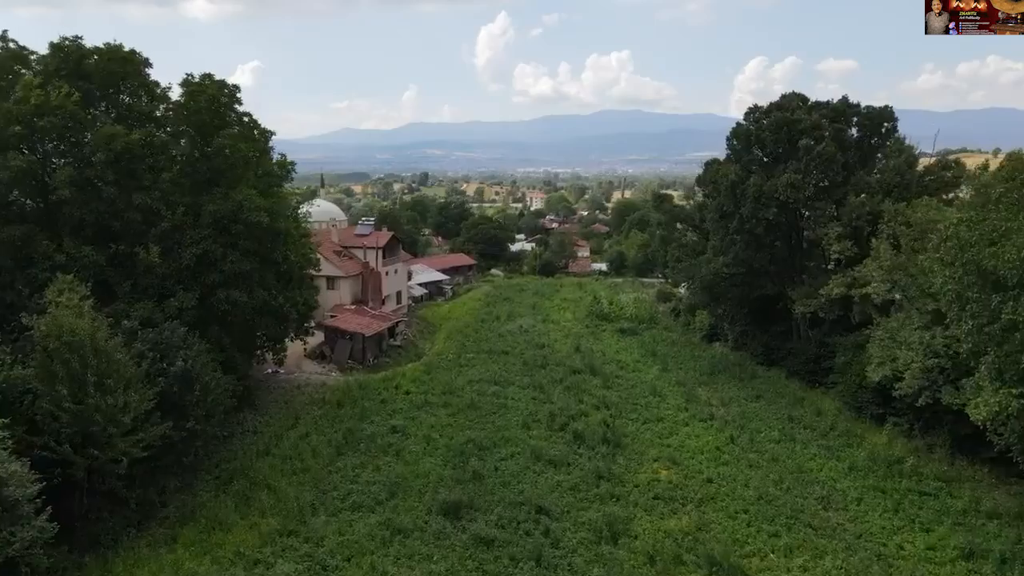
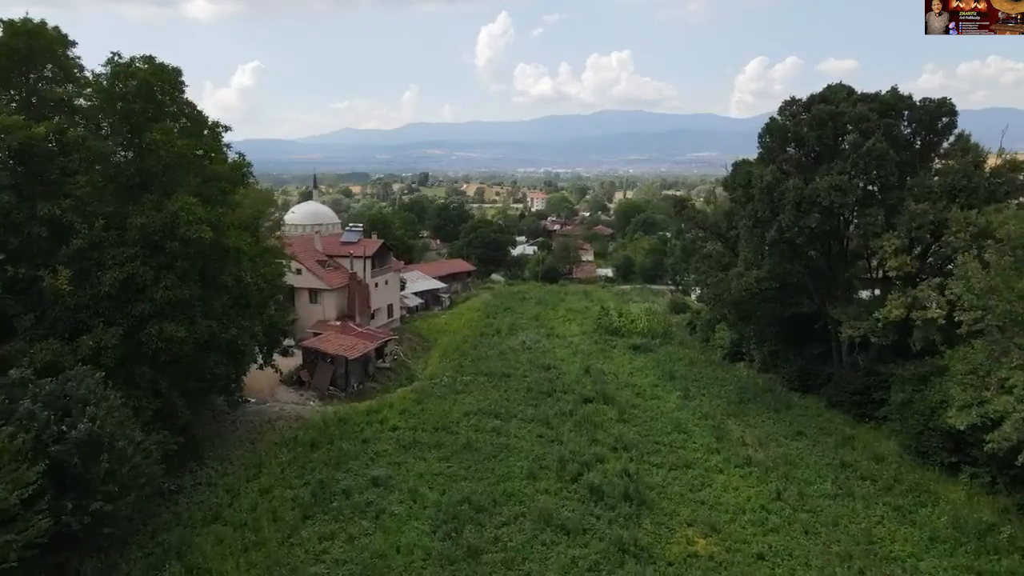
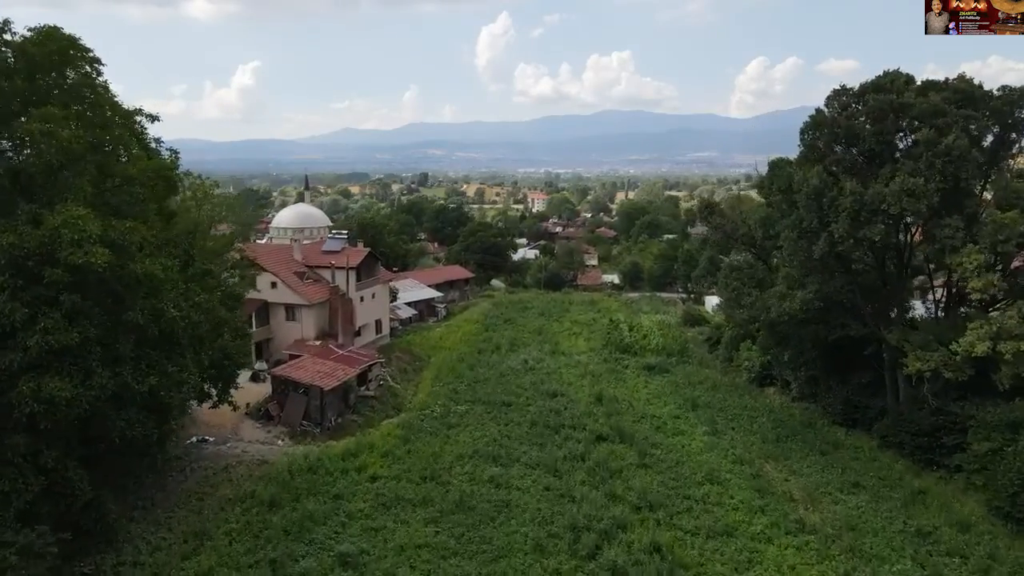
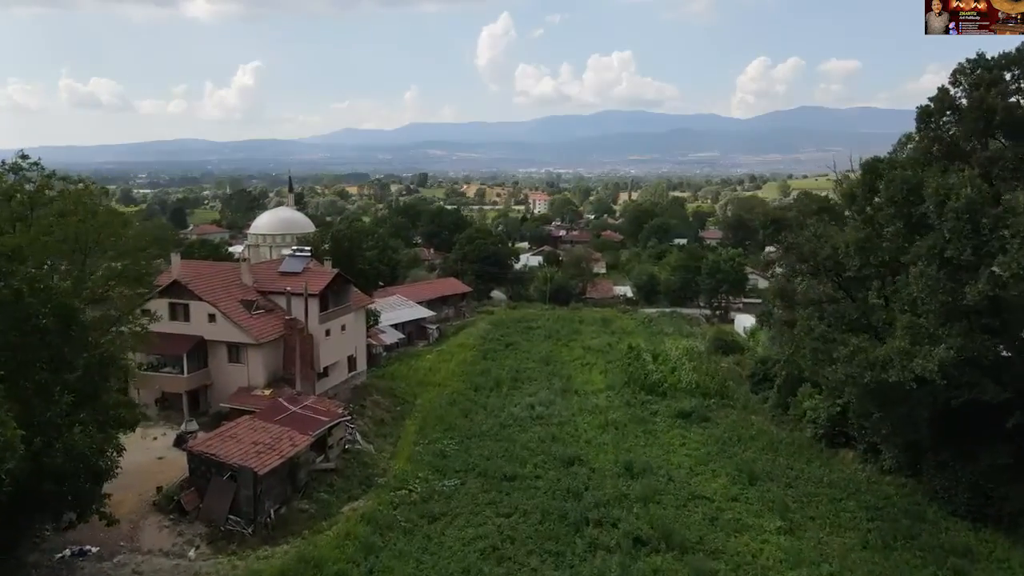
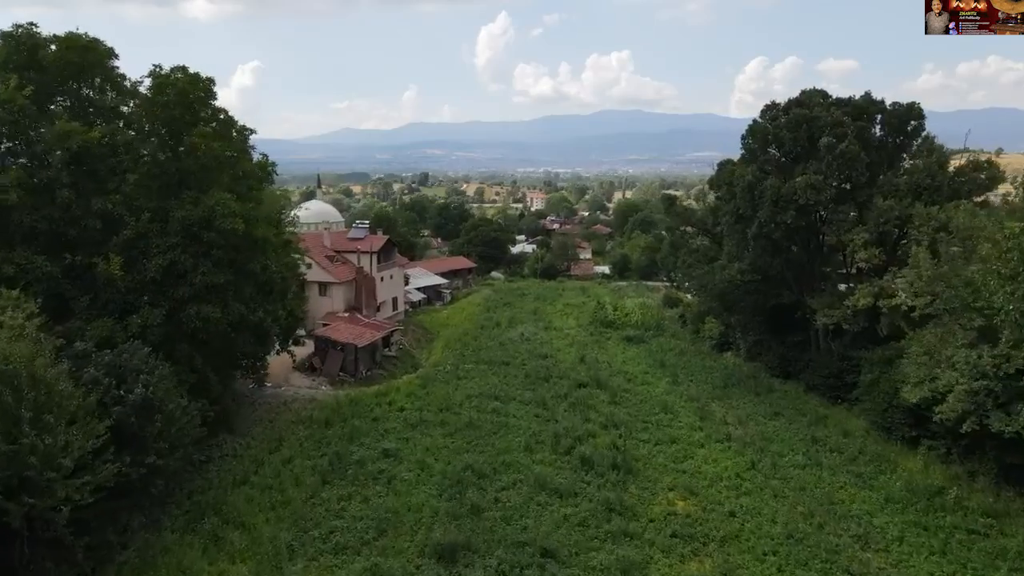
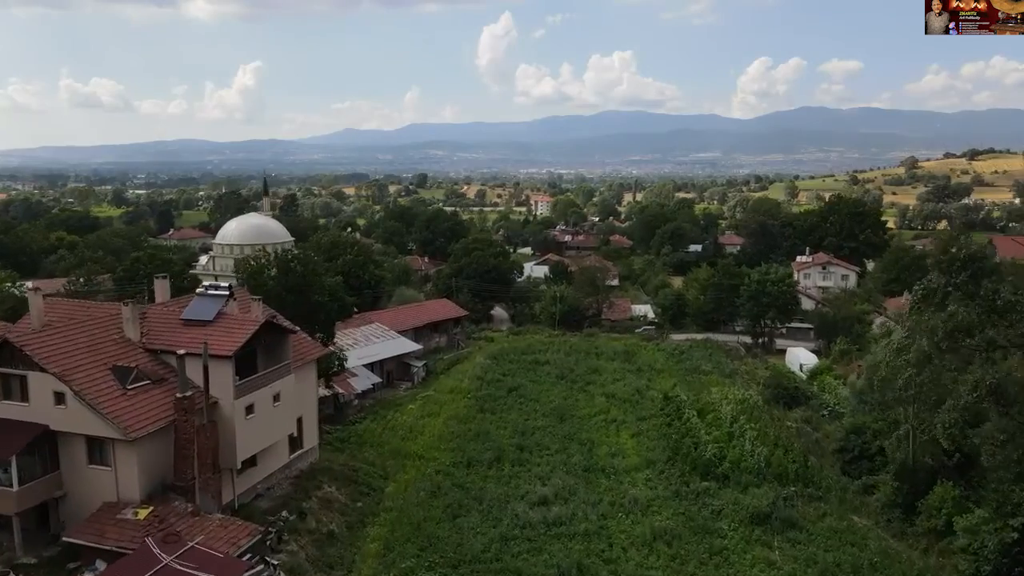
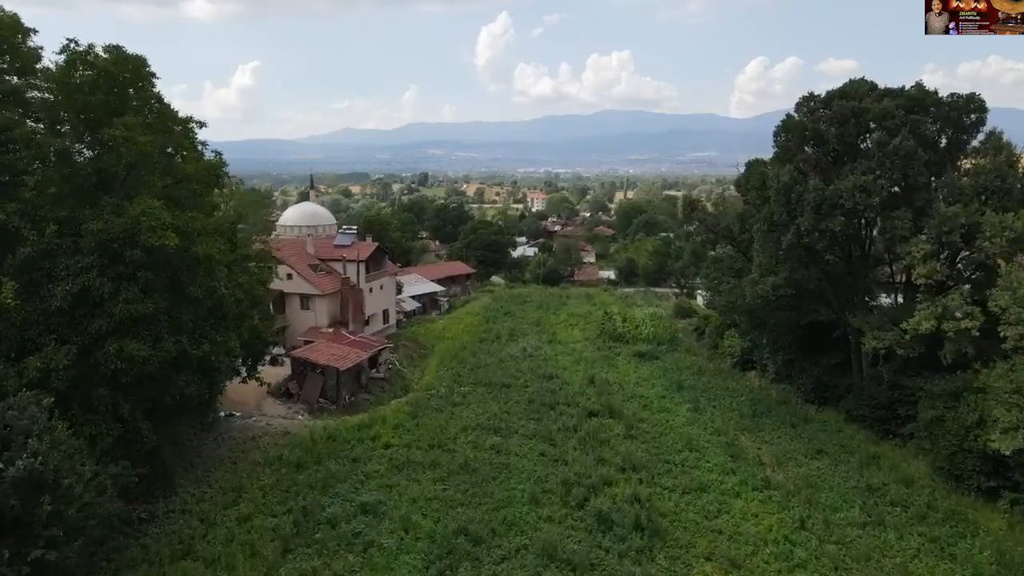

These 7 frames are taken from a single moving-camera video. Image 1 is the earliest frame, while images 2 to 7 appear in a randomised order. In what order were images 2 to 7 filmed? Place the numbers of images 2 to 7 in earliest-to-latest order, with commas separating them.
5, 2, 7, 3, 4, 6
